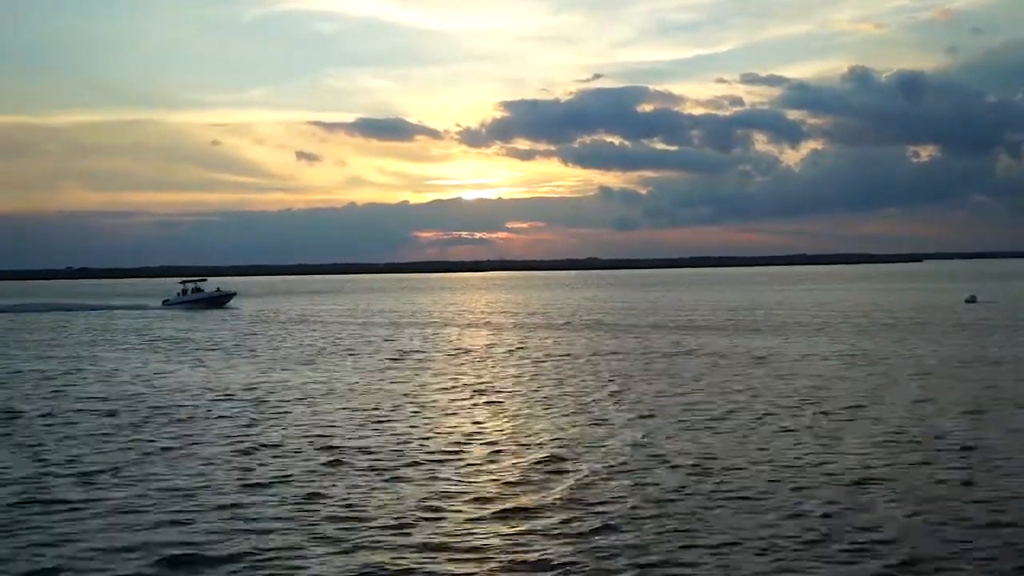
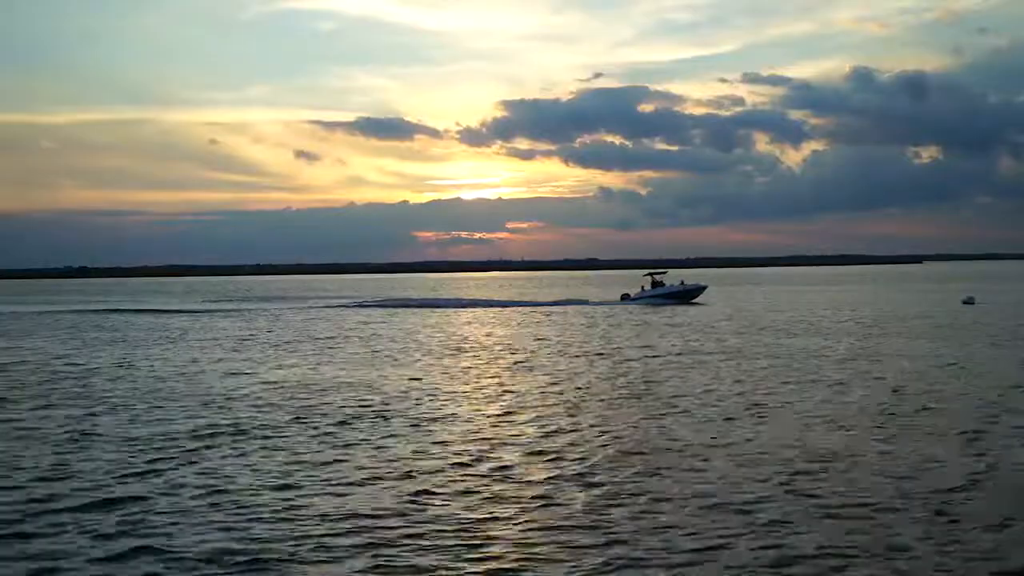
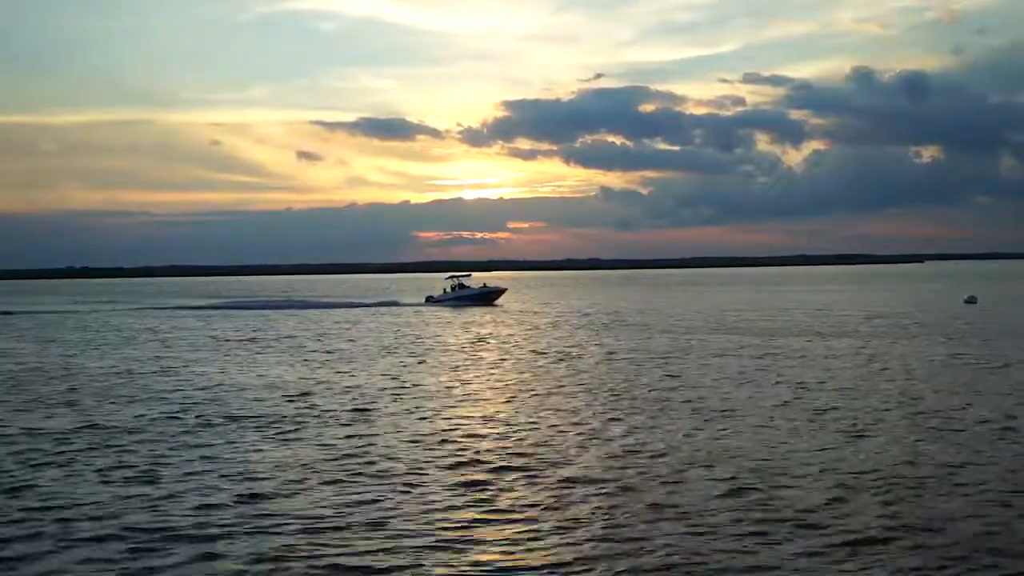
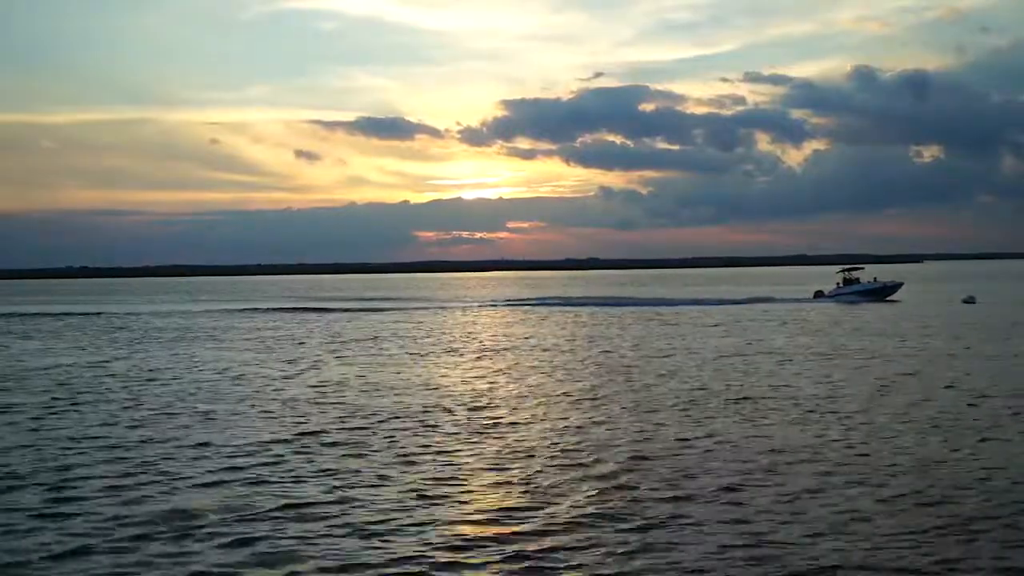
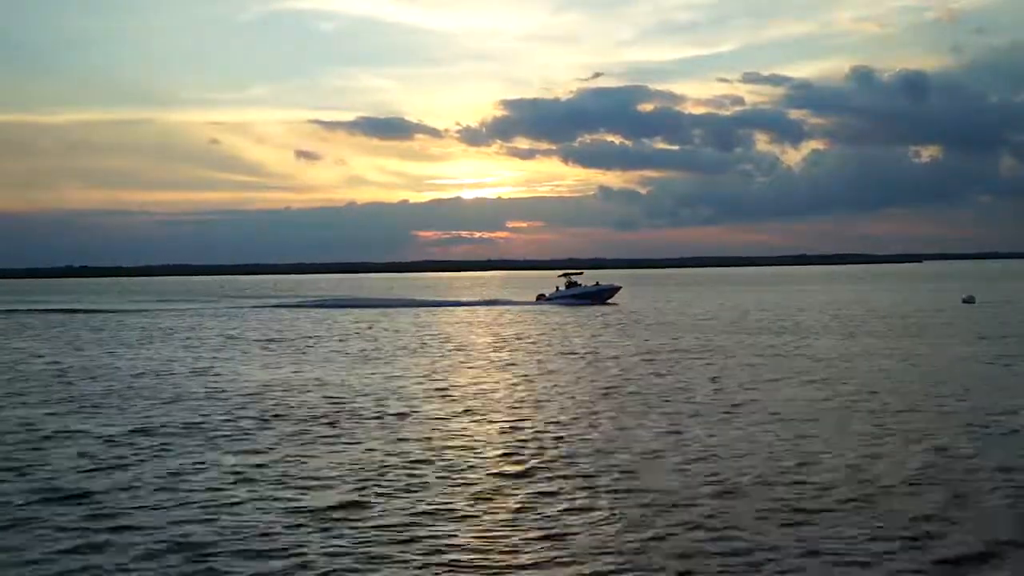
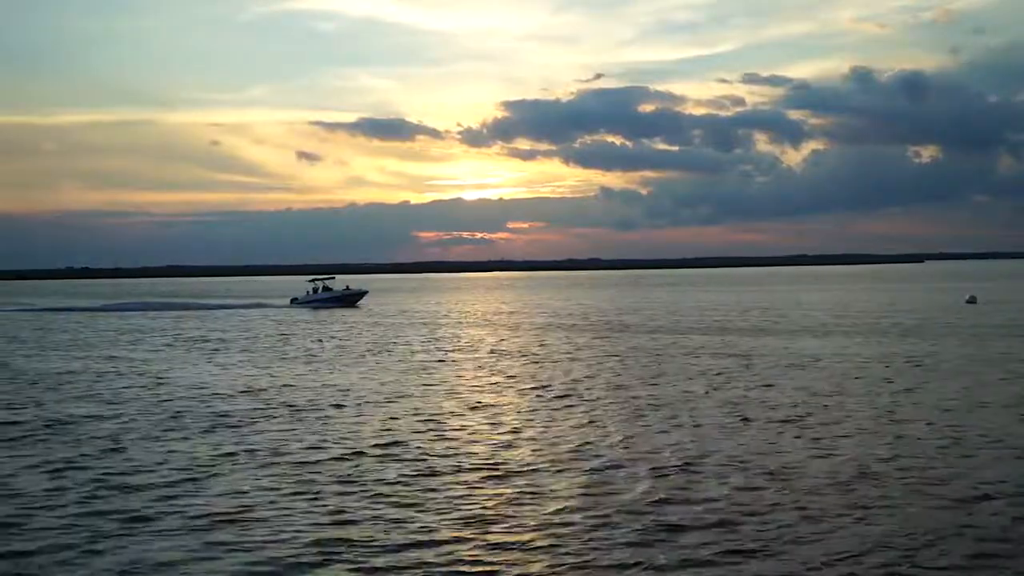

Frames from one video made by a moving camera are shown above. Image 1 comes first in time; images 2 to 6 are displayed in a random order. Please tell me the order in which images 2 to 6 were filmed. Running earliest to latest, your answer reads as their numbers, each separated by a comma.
6, 3, 5, 2, 4
